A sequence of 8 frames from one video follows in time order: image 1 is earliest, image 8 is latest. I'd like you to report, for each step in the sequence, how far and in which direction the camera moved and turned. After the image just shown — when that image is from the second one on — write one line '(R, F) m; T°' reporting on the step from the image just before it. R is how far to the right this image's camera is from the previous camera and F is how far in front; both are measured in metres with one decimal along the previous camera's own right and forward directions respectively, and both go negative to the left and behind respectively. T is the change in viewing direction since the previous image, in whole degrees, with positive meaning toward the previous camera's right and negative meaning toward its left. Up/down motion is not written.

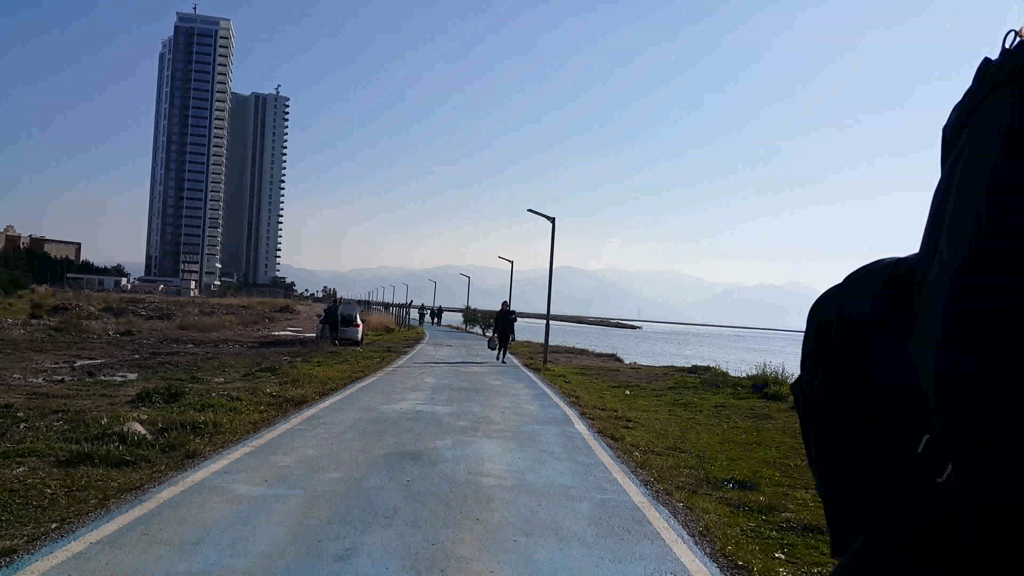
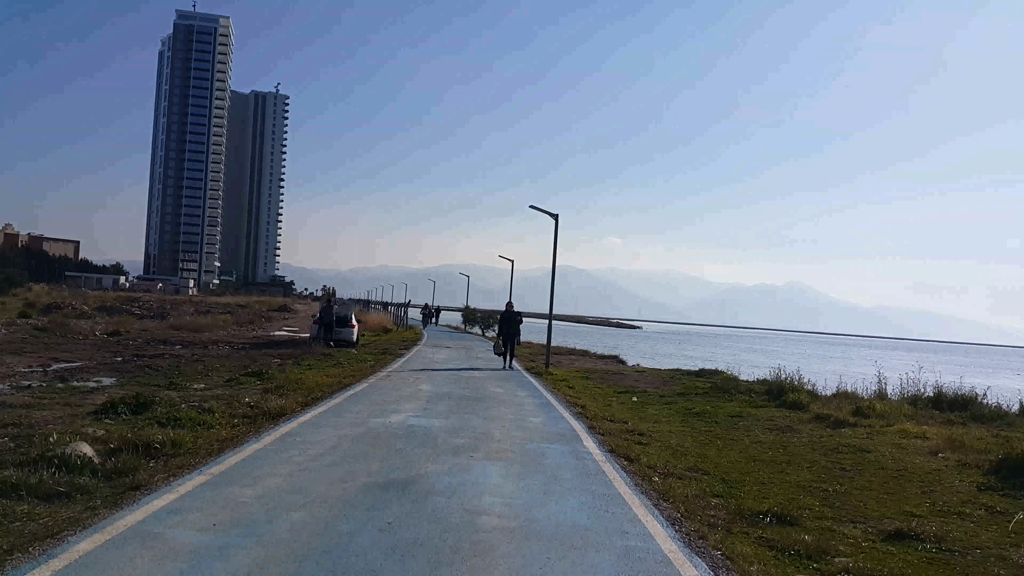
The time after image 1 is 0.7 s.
(0.0, +1.2) m; 0°
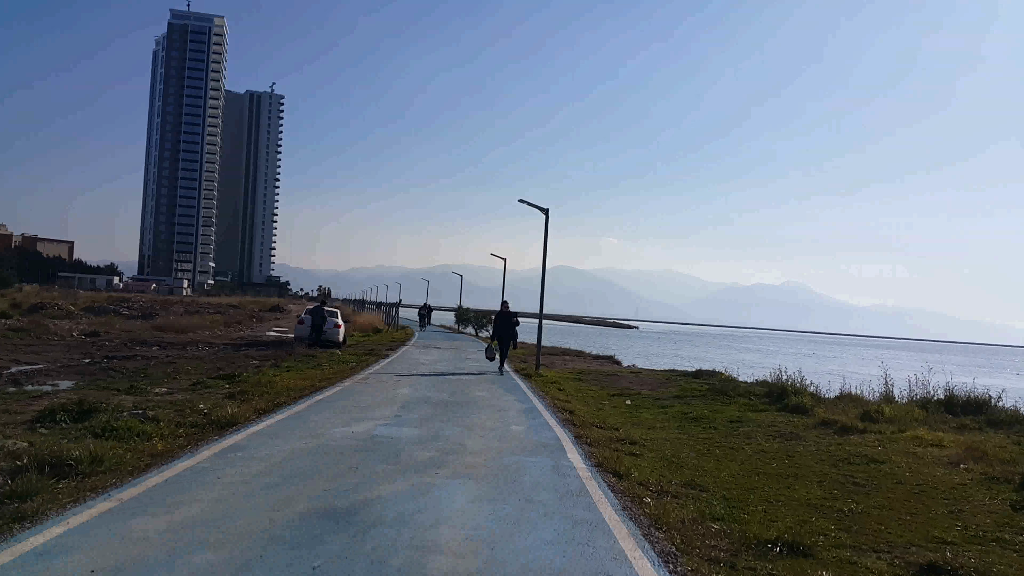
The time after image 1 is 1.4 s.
(+0.2, +1.1) m; 0°
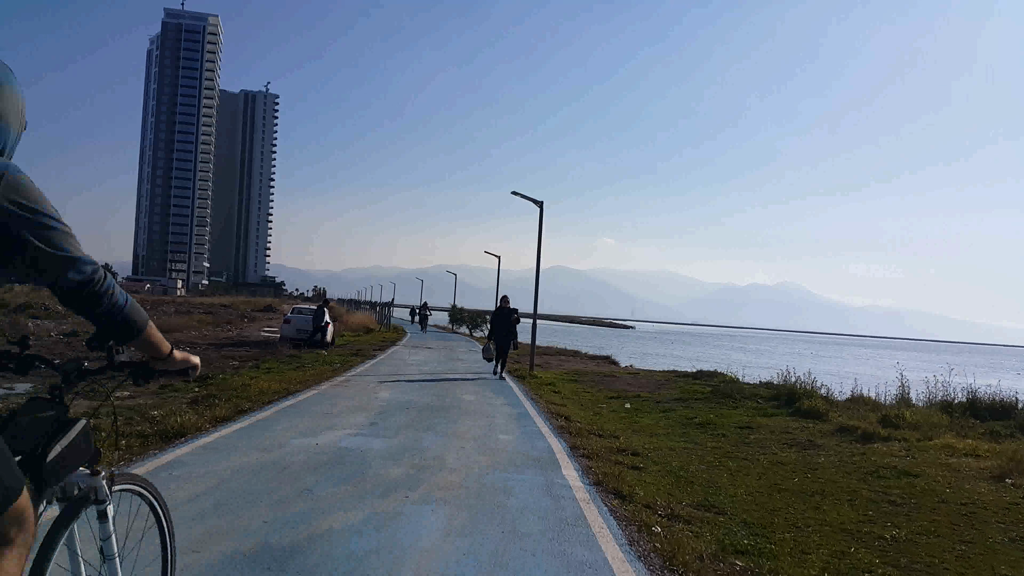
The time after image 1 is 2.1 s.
(+0.1, +1.2) m; 0°
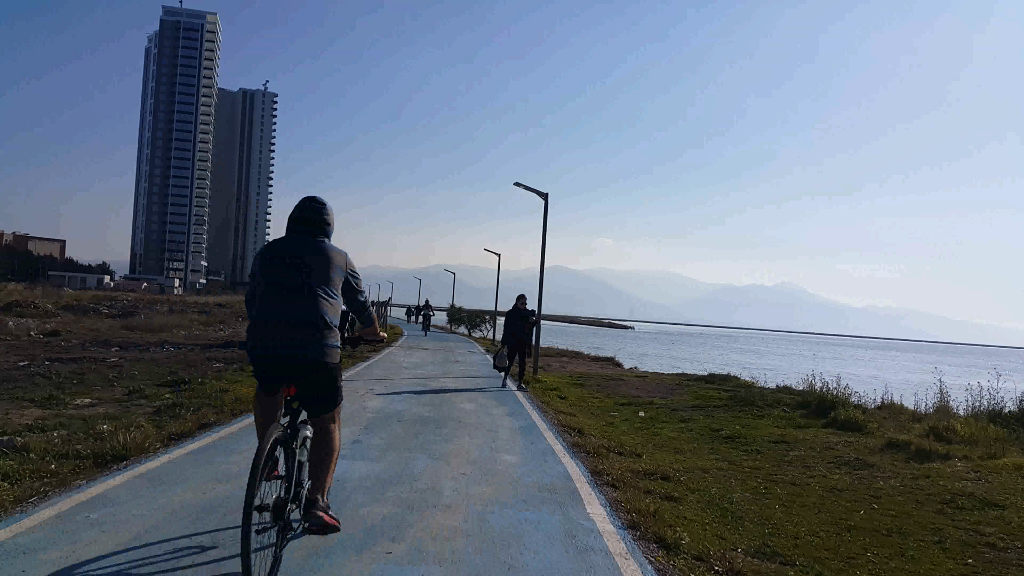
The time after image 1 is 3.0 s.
(-0.1, +1.5) m; 0°
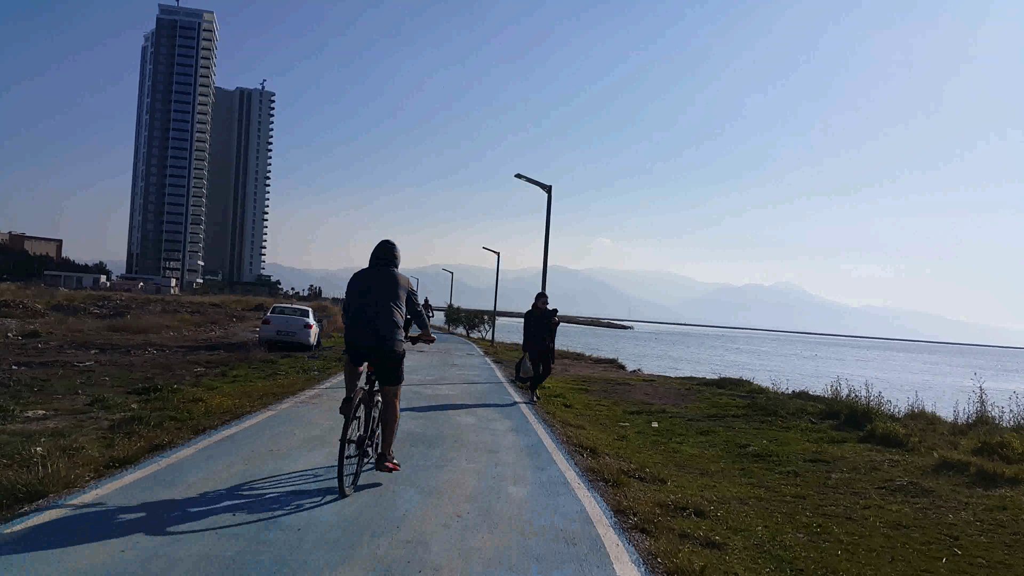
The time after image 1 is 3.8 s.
(0.0, +1.4) m; 0°
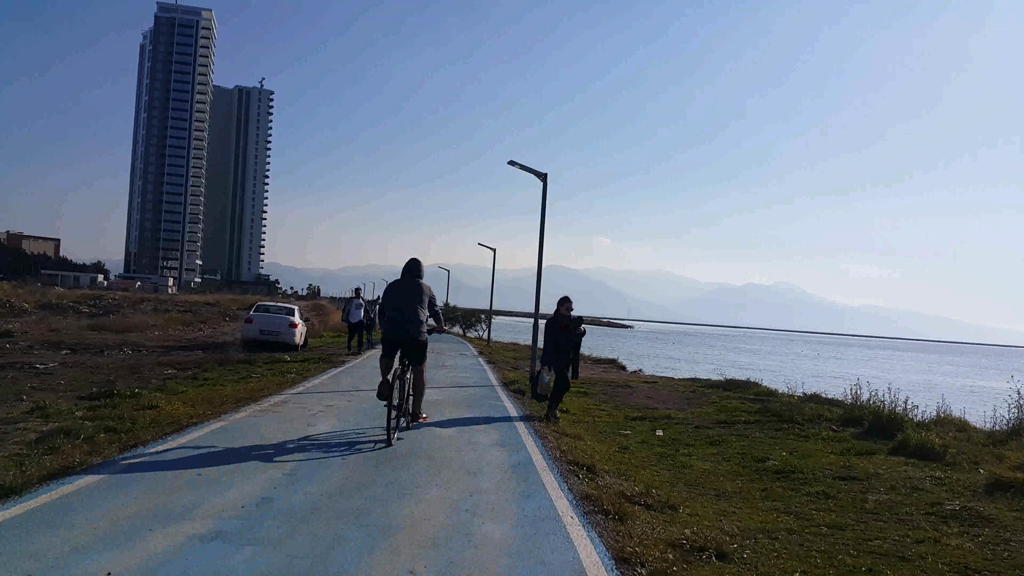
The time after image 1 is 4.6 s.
(+0.1, +1.4) m; 0°
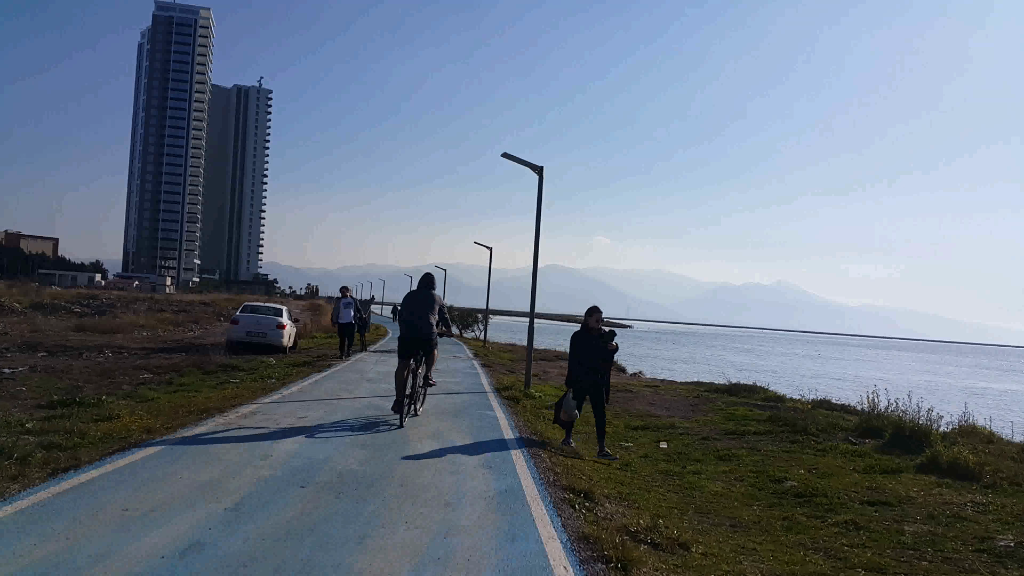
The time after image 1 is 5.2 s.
(+0.1, +1.1) m; 0°
